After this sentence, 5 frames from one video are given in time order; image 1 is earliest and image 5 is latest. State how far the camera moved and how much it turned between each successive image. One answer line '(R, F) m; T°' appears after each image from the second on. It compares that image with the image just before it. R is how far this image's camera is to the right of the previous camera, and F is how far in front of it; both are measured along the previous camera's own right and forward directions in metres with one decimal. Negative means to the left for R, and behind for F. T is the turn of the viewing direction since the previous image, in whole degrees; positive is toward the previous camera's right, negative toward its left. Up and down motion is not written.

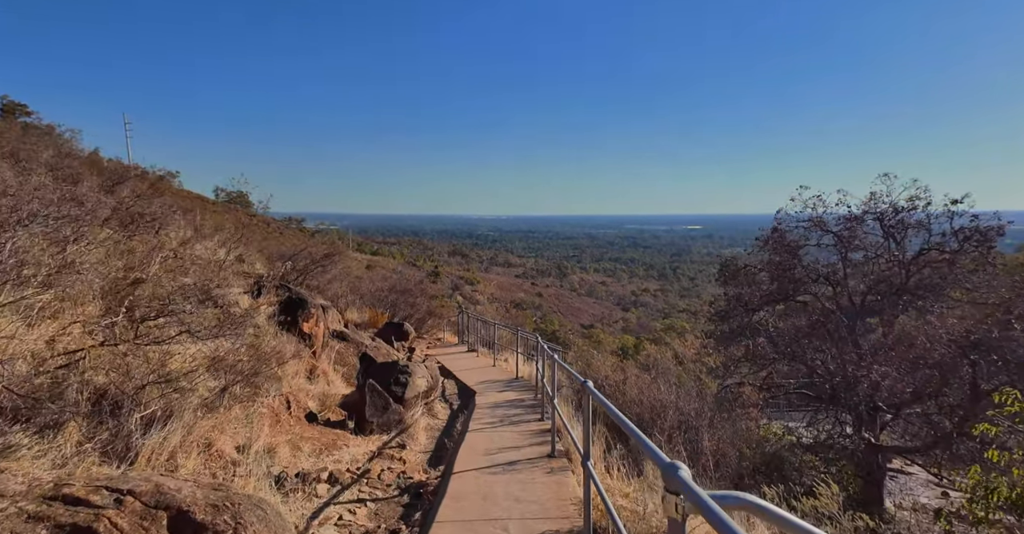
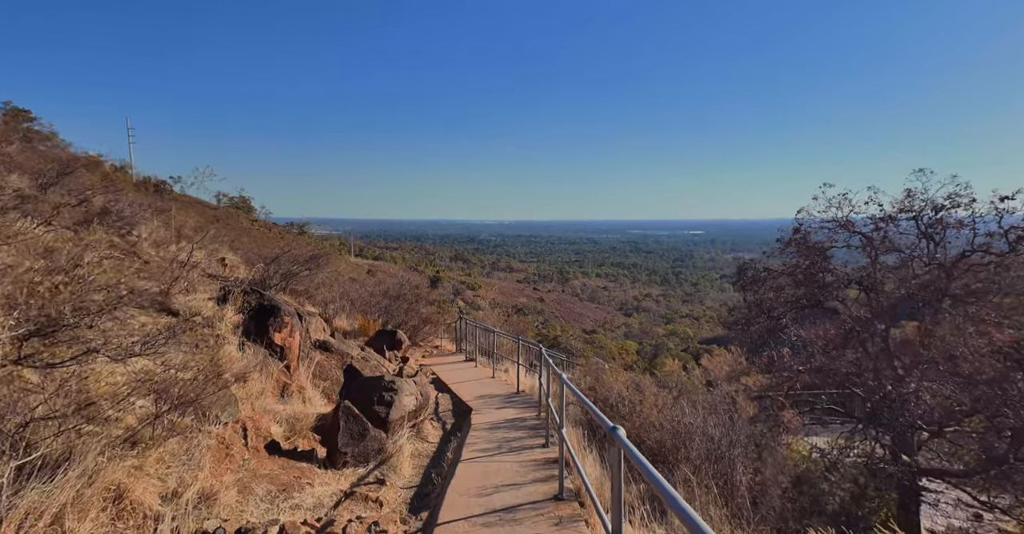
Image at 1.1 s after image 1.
(0.0, +0.9) m; 0°
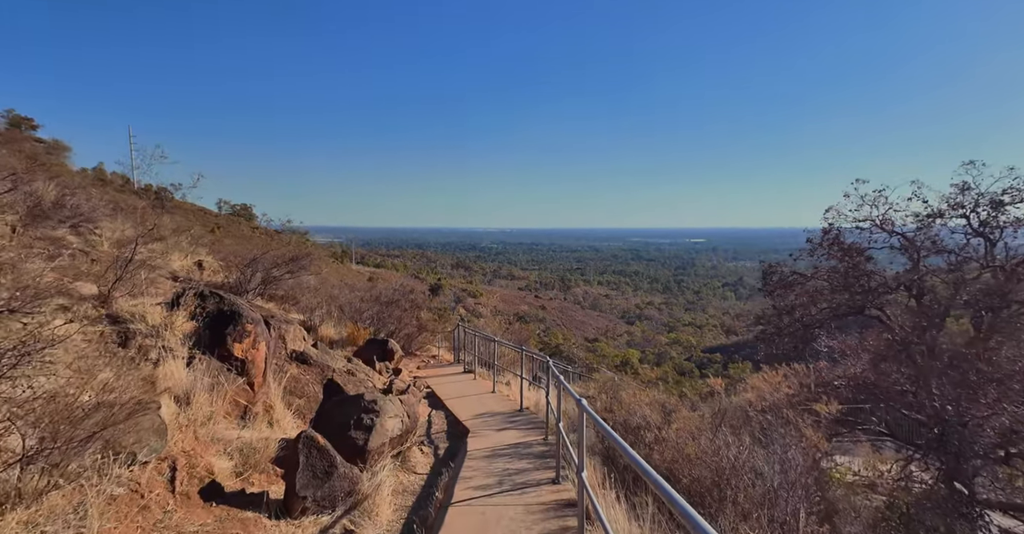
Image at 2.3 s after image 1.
(0.0, +1.0) m; 0°
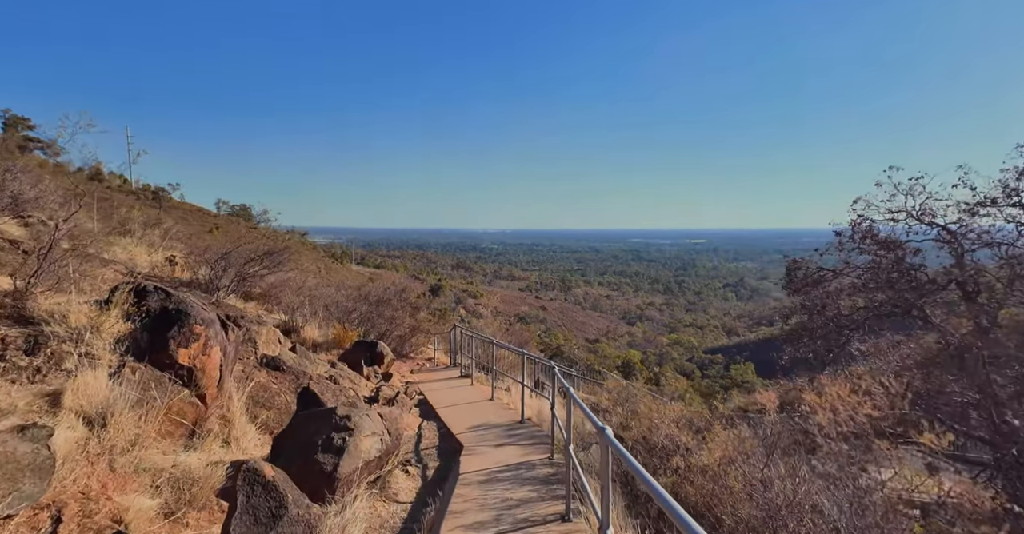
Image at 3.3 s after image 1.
(0.0, +0.9) m; 0°
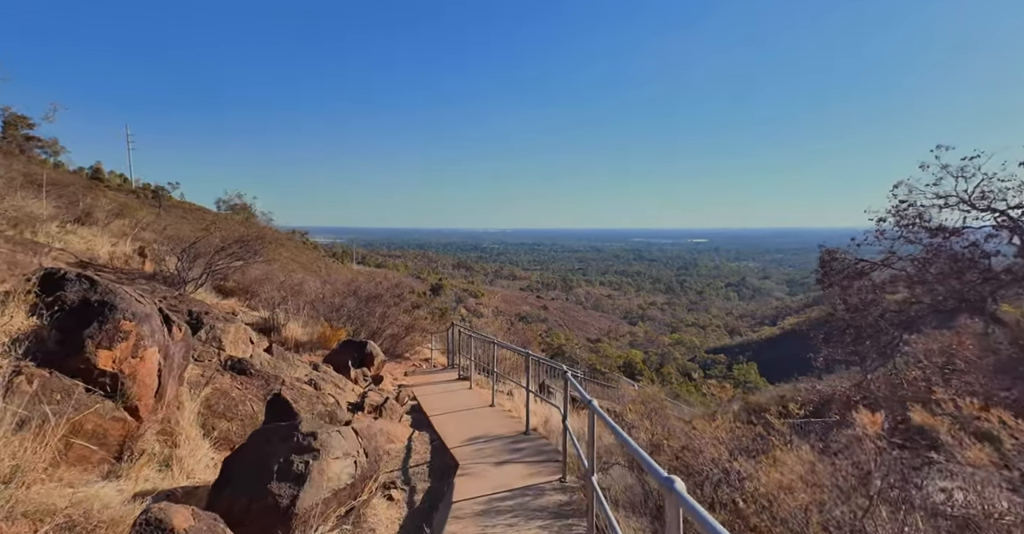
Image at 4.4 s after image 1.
(0.0, +1.0) m; 0°
